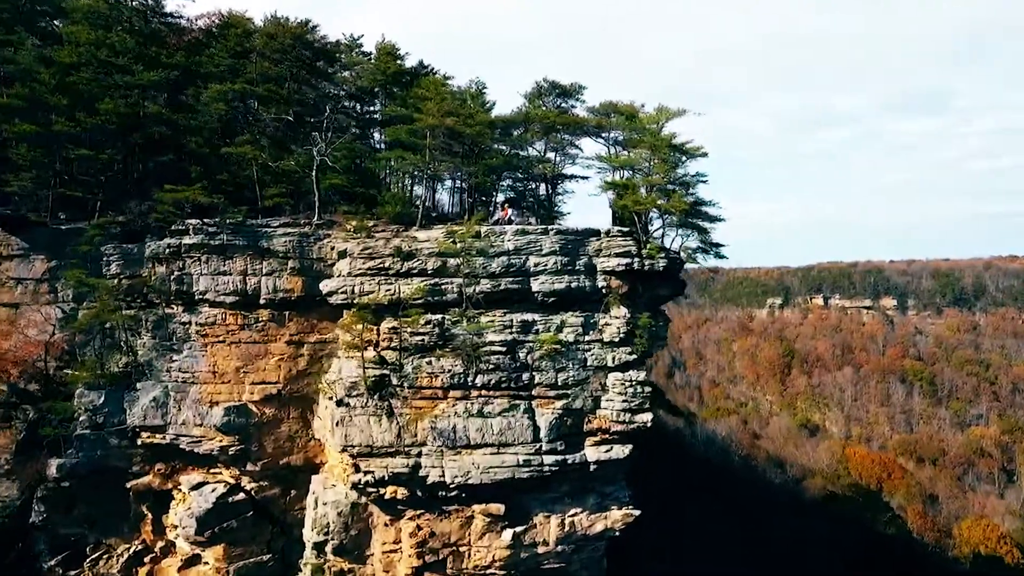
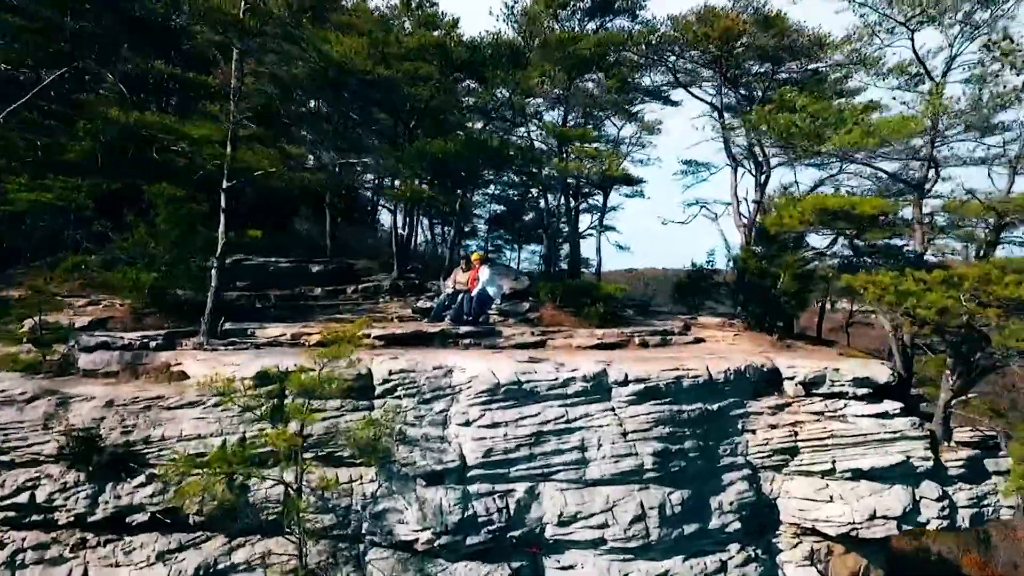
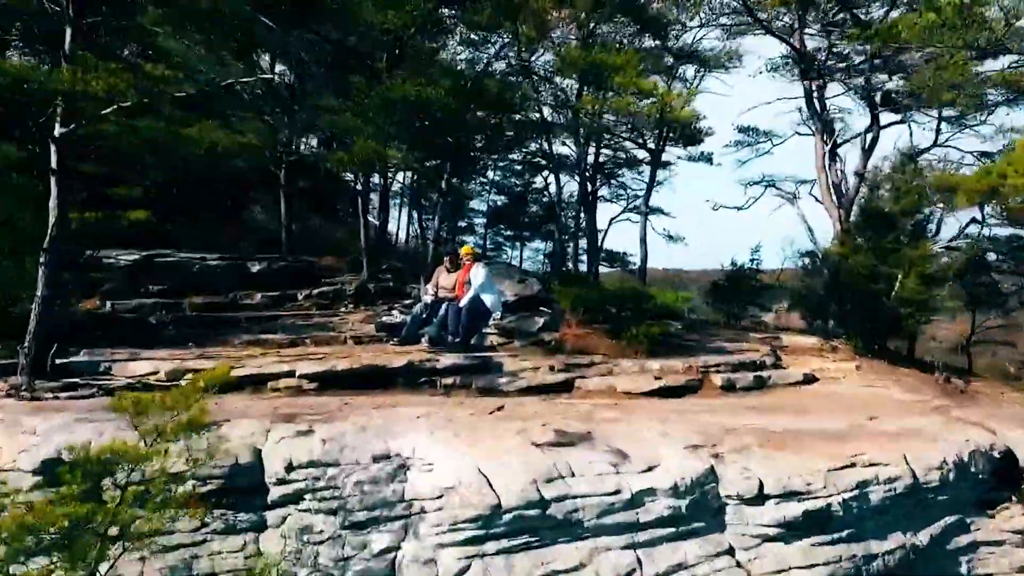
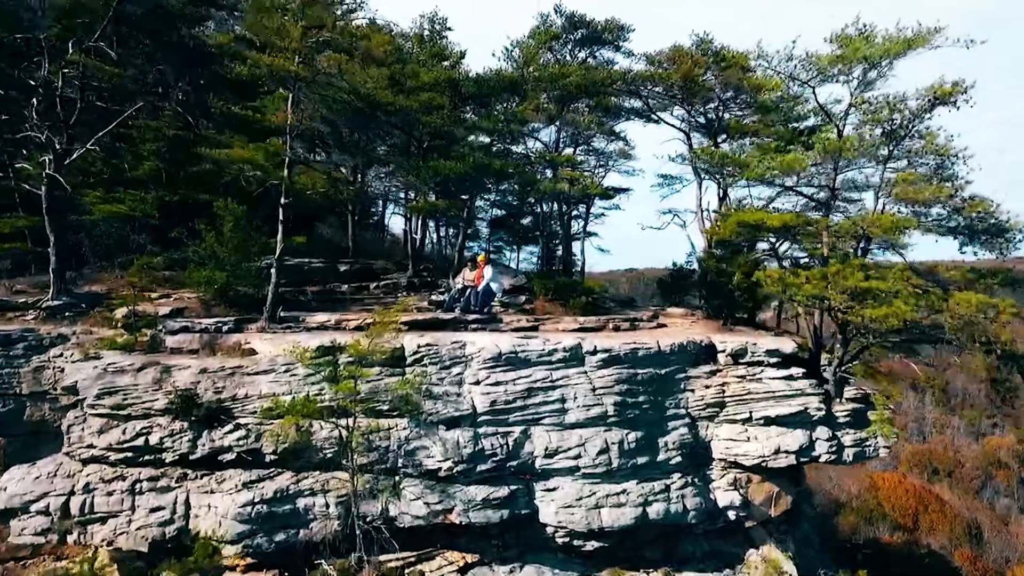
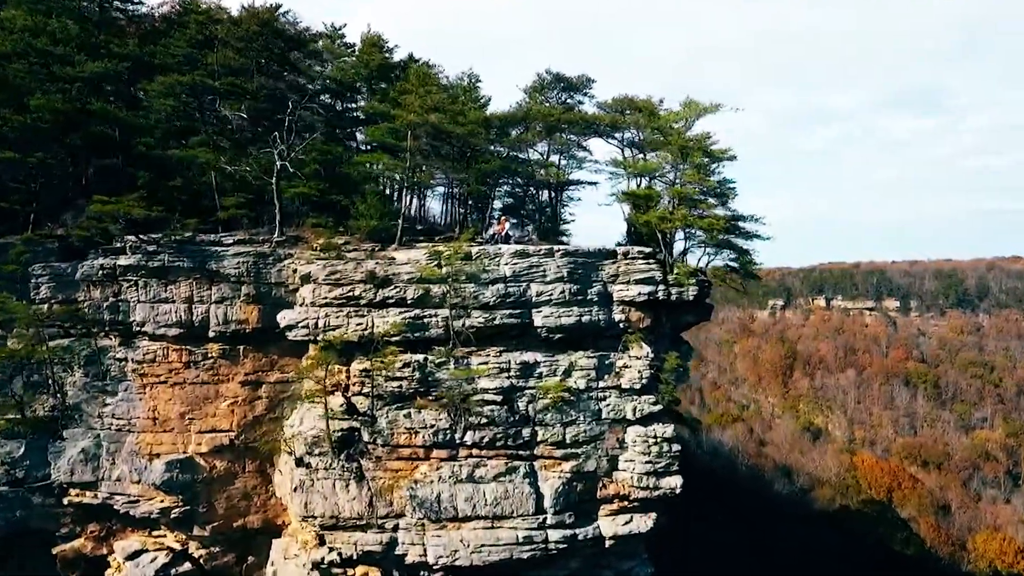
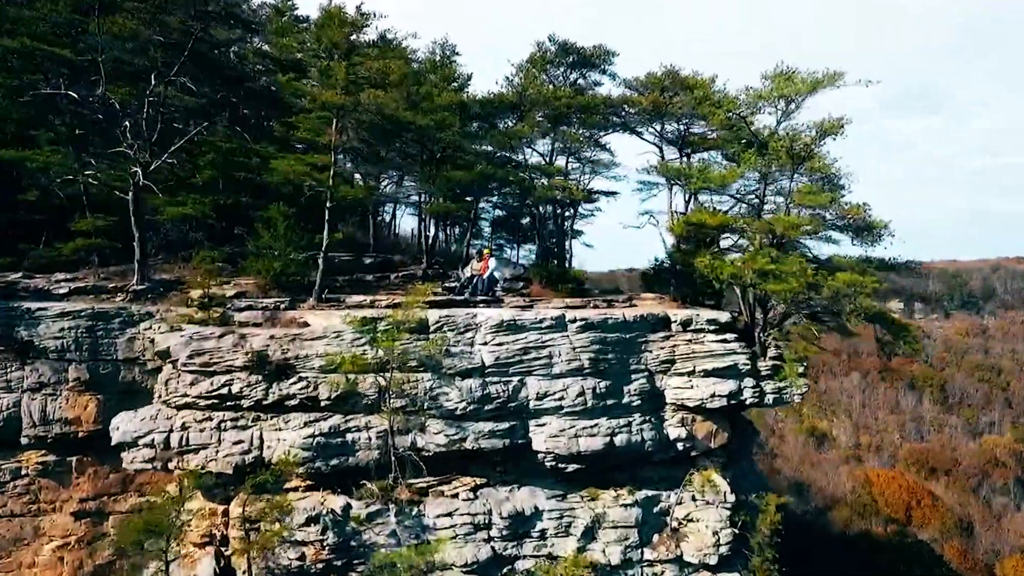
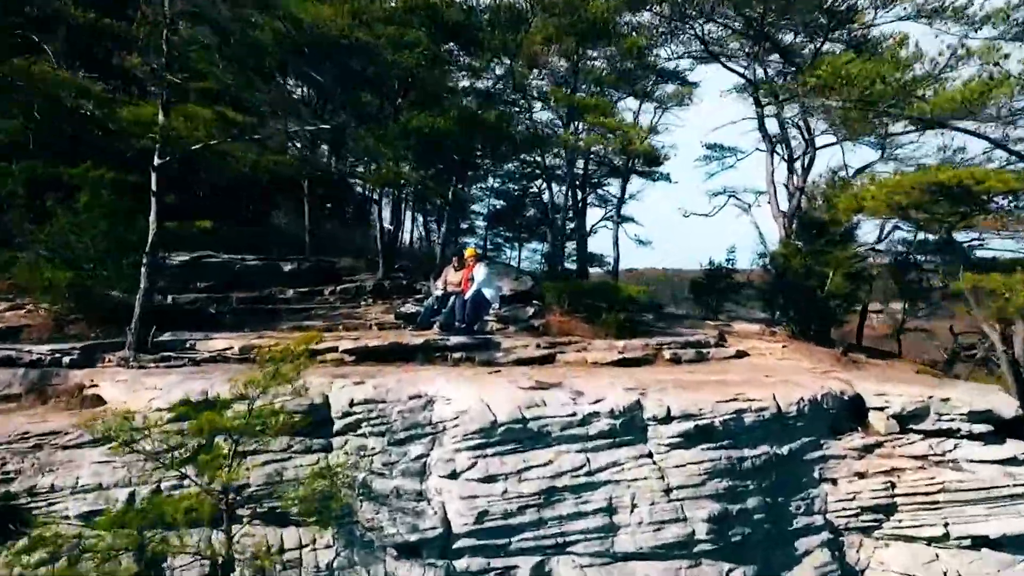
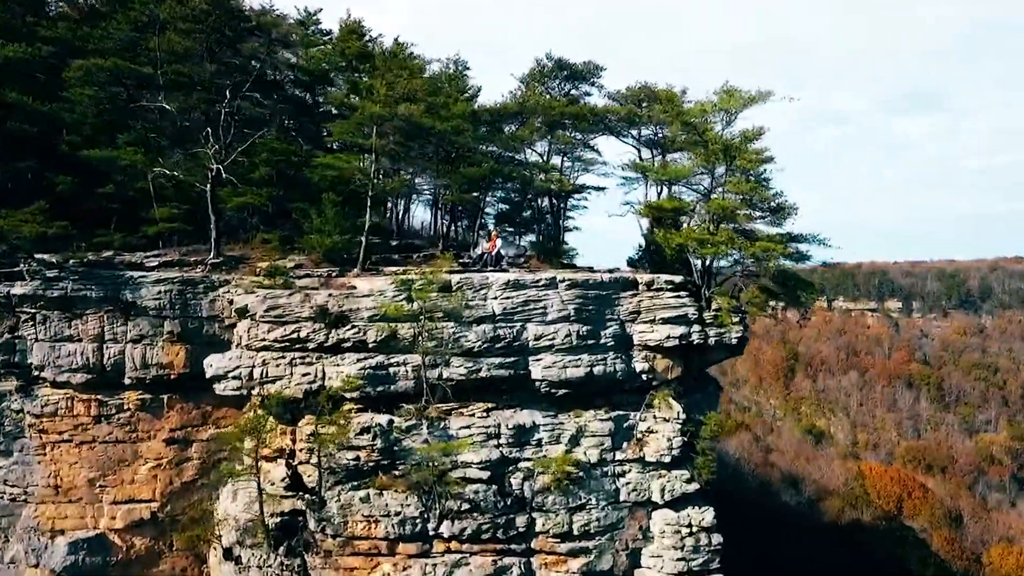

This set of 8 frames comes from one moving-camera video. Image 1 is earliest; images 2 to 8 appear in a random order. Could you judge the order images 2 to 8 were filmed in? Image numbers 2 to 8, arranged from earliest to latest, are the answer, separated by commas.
5, 8, 6, 4, 2, 7, 3
